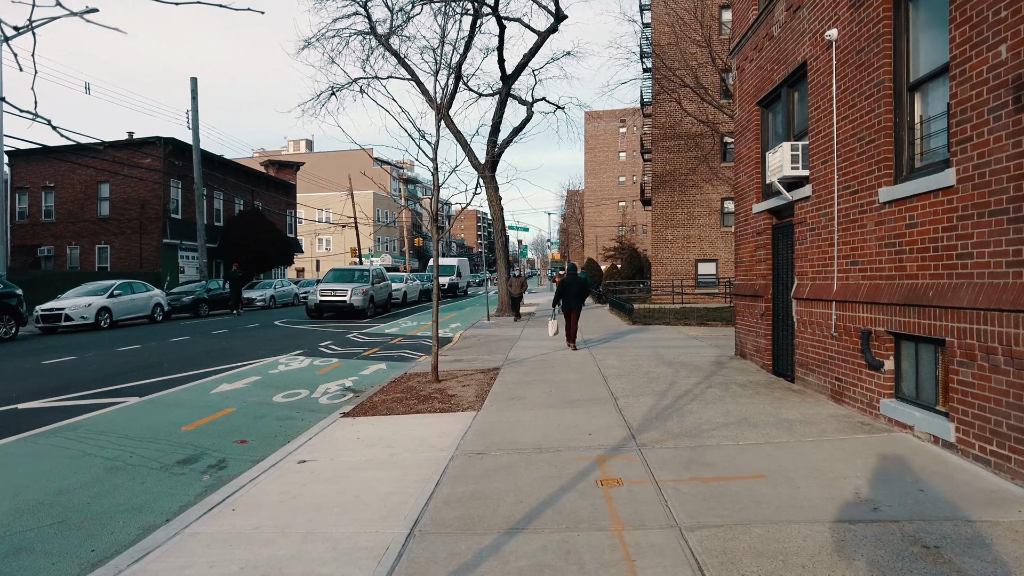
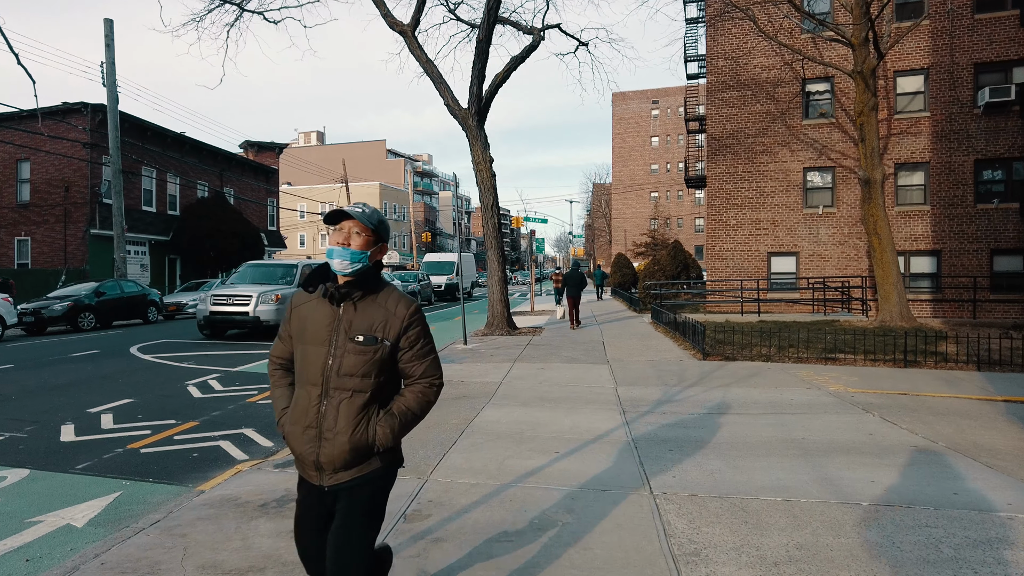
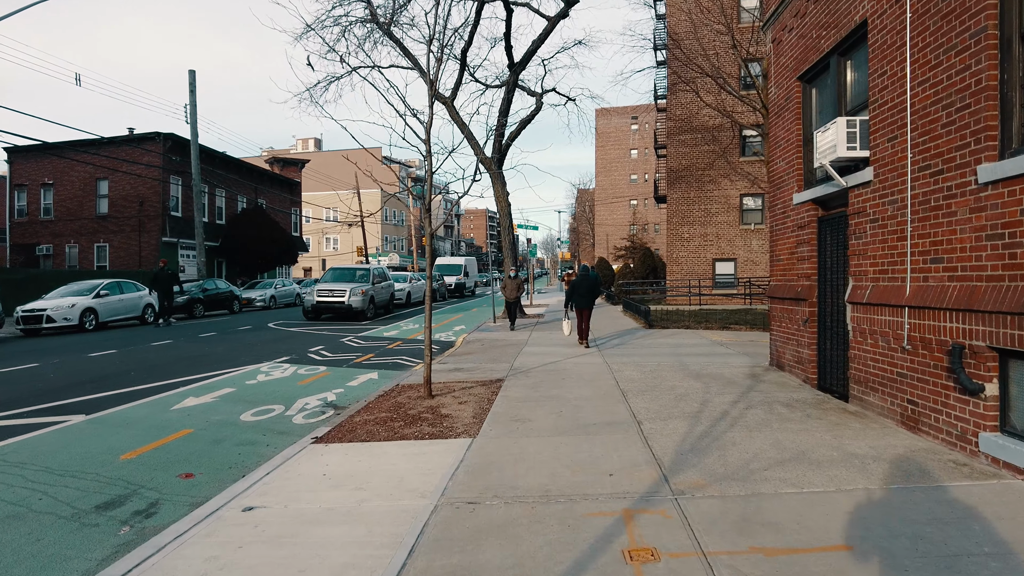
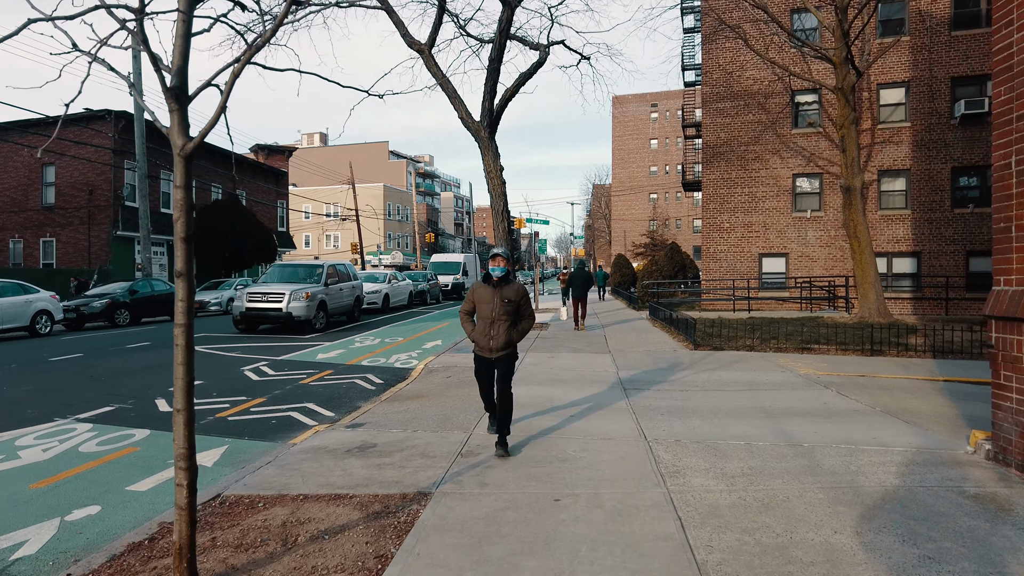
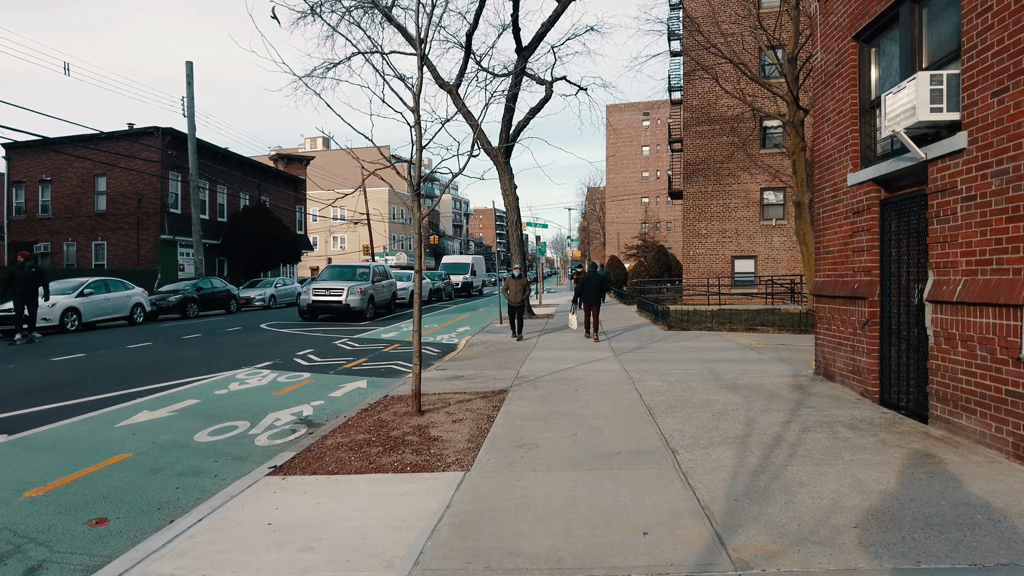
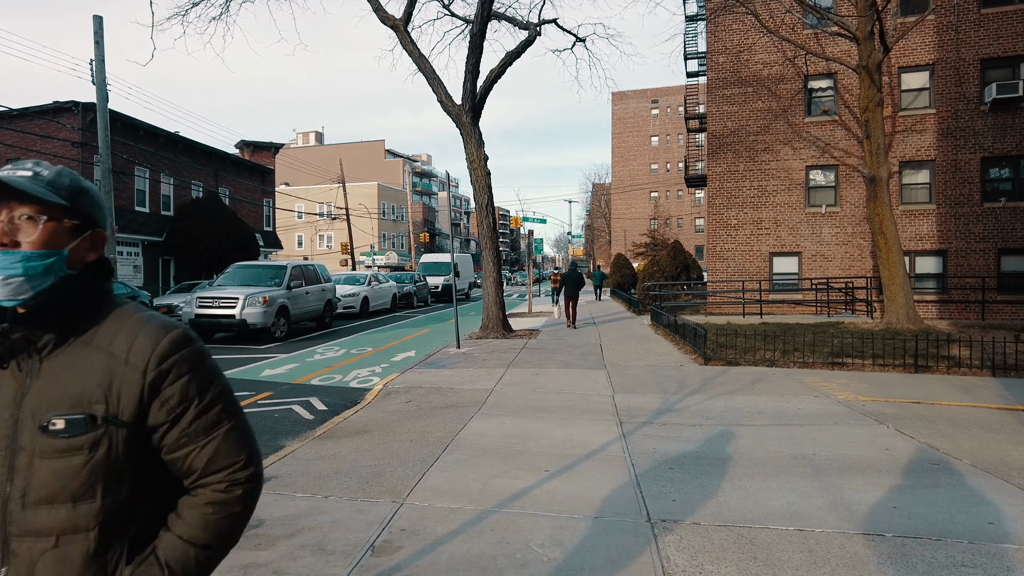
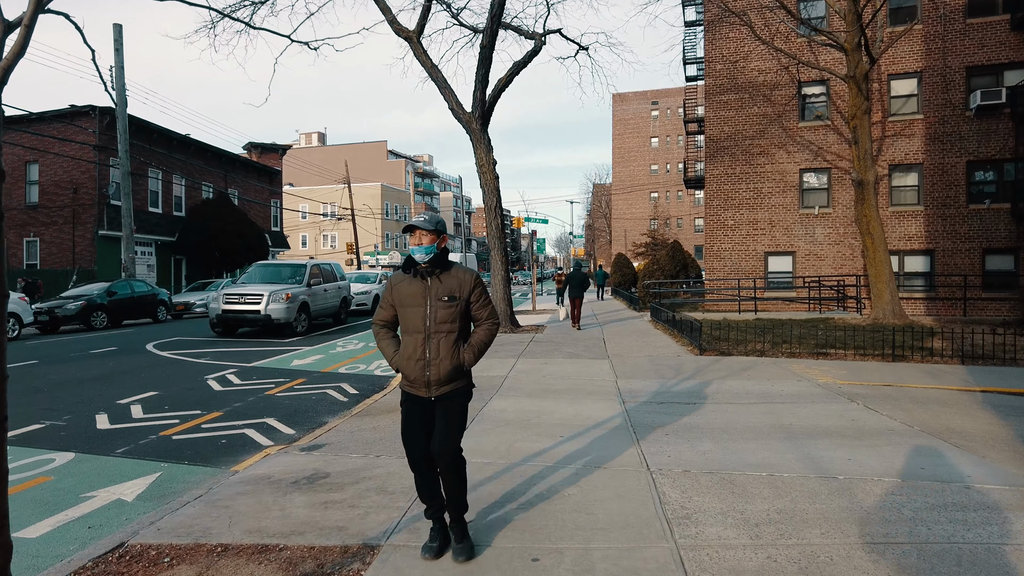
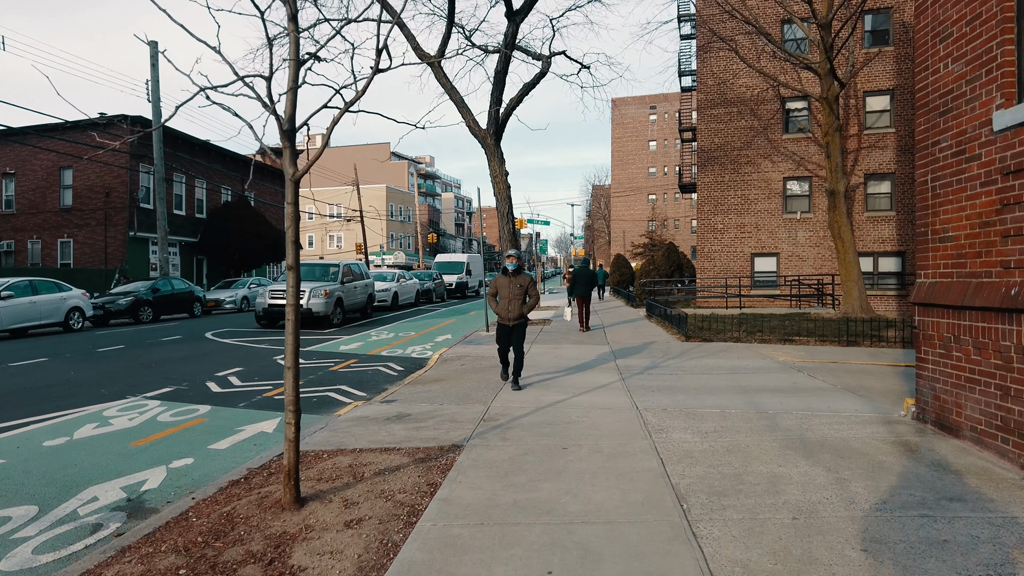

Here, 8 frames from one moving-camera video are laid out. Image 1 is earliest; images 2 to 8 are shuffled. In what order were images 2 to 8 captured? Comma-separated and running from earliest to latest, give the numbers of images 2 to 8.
3, 5, 8, 4, 7, 2, 6
